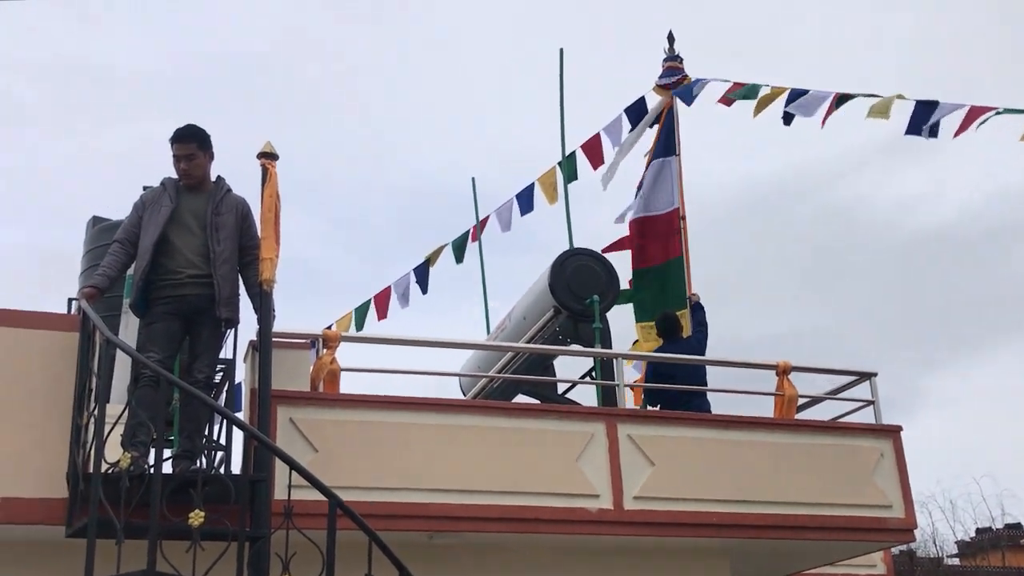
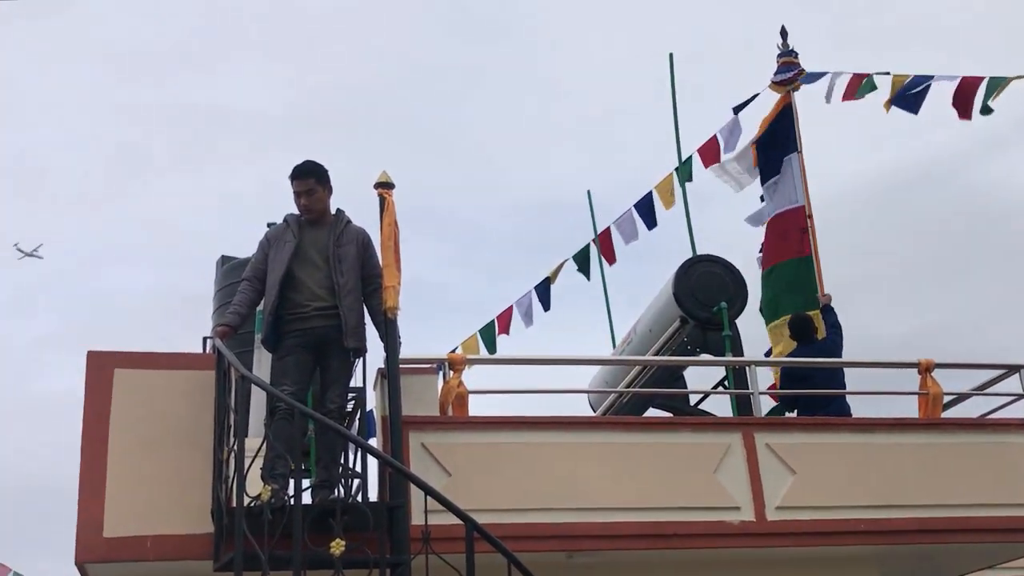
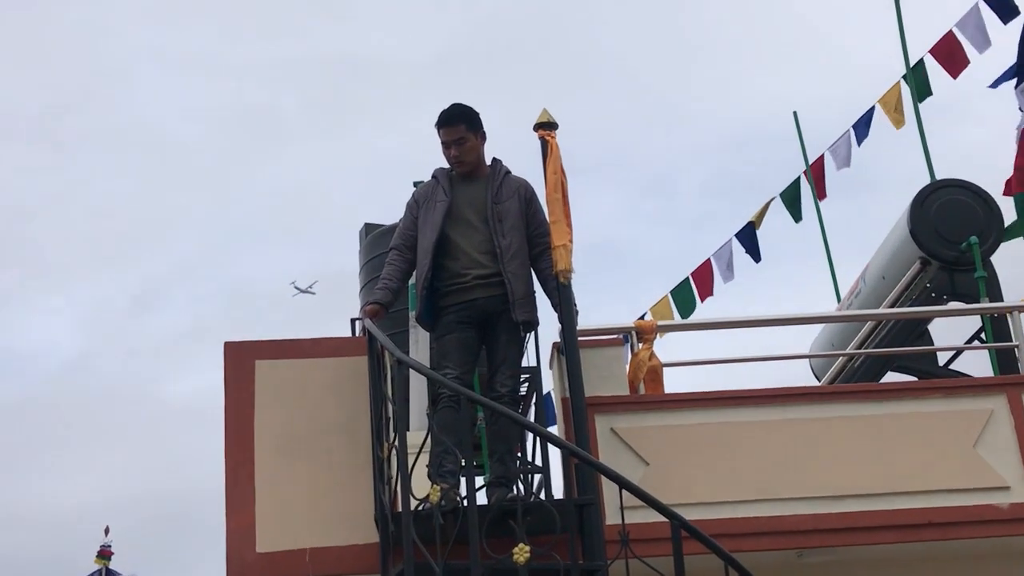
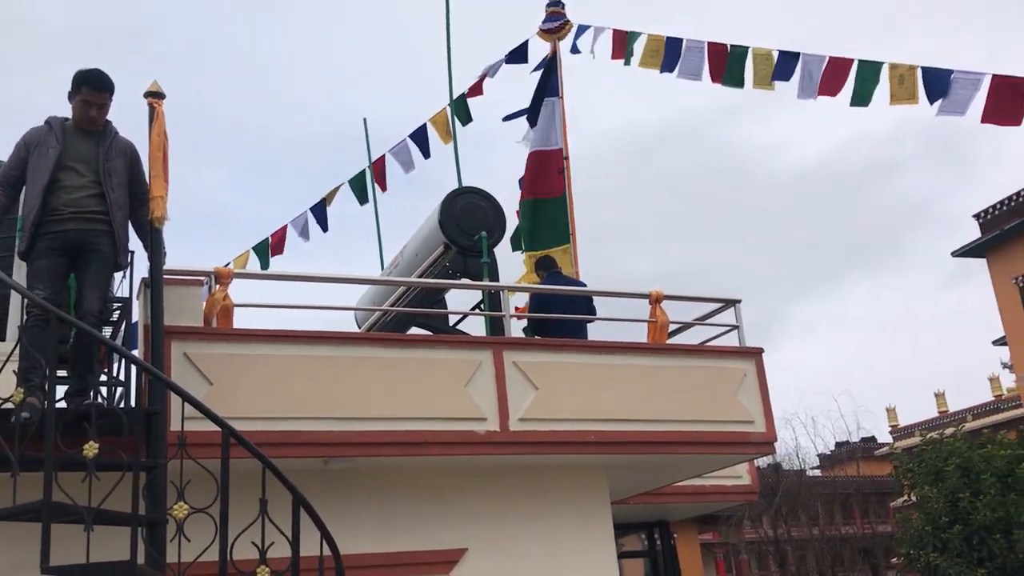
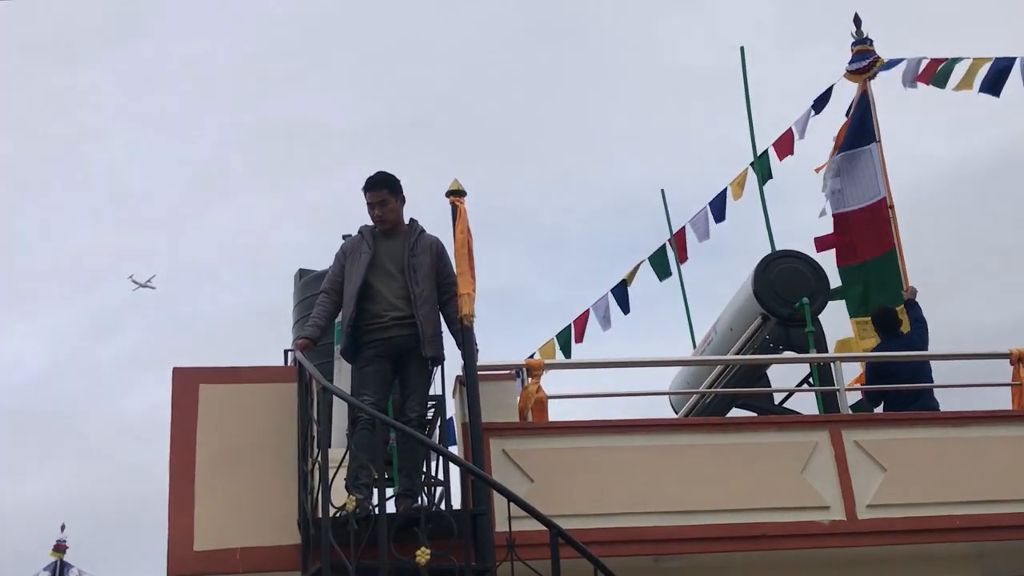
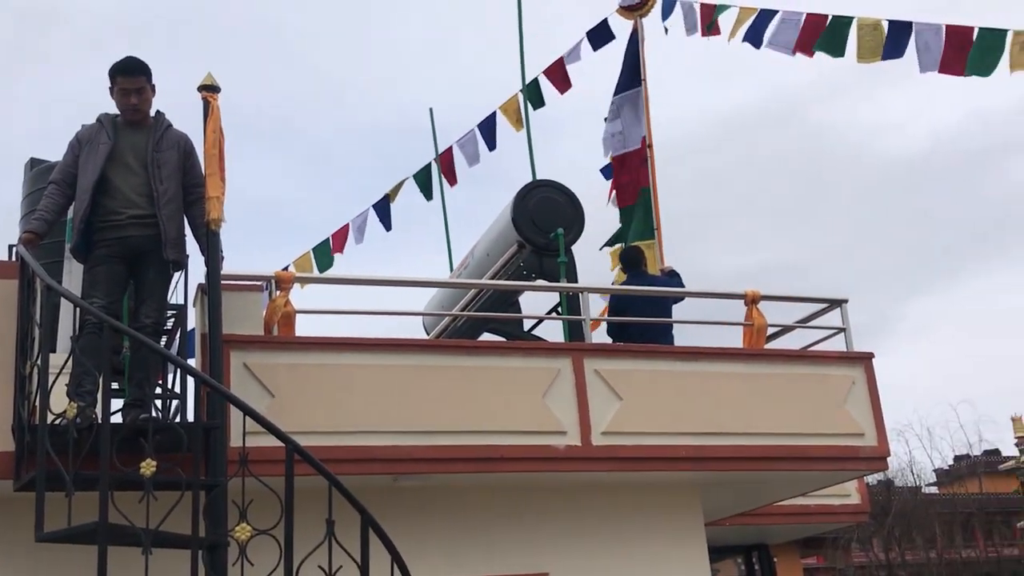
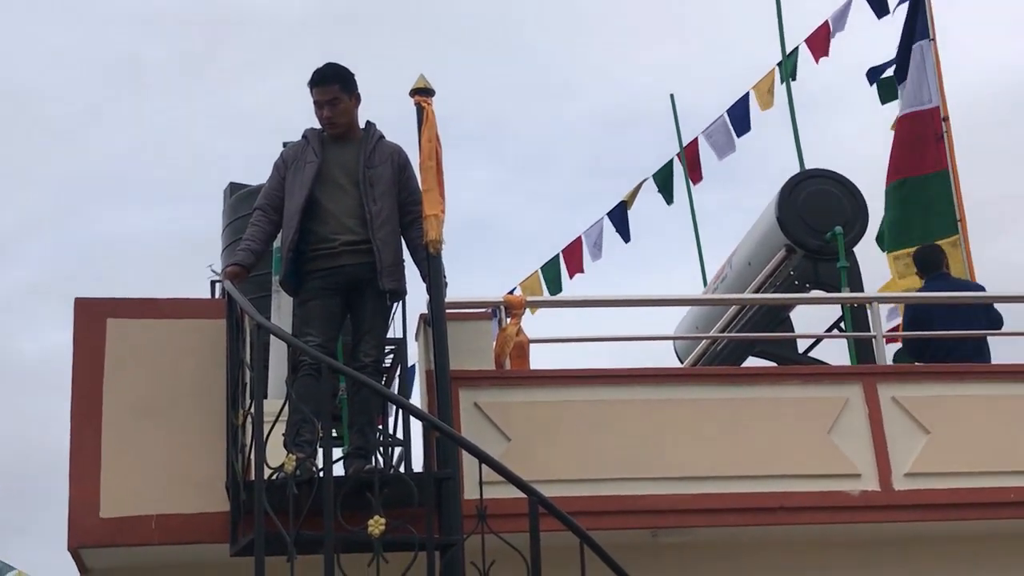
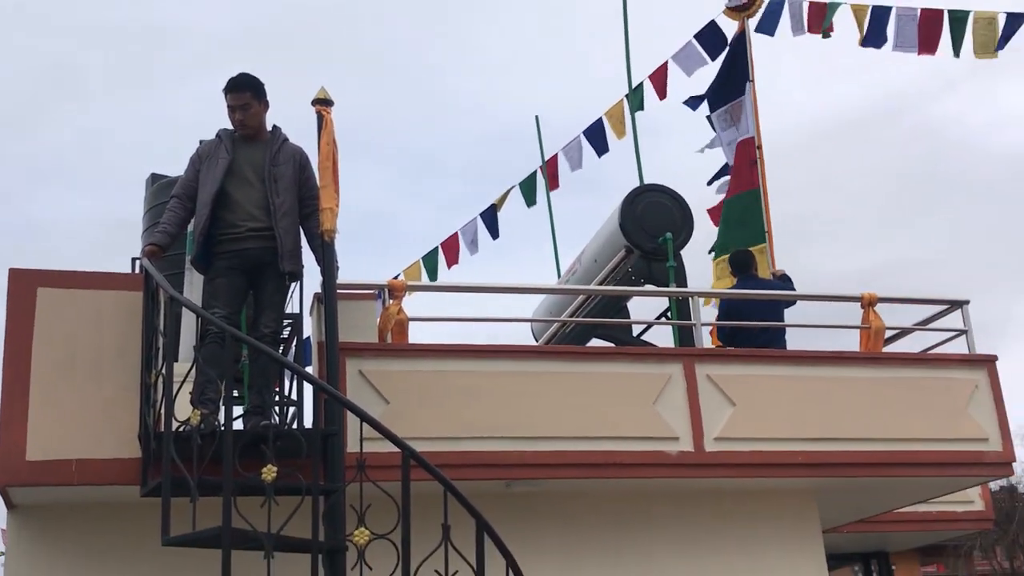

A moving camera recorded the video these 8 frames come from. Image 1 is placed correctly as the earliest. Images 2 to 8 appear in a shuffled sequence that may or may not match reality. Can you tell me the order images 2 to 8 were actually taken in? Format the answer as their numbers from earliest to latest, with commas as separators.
2, 5, 3, 7, 8, 6, 4
